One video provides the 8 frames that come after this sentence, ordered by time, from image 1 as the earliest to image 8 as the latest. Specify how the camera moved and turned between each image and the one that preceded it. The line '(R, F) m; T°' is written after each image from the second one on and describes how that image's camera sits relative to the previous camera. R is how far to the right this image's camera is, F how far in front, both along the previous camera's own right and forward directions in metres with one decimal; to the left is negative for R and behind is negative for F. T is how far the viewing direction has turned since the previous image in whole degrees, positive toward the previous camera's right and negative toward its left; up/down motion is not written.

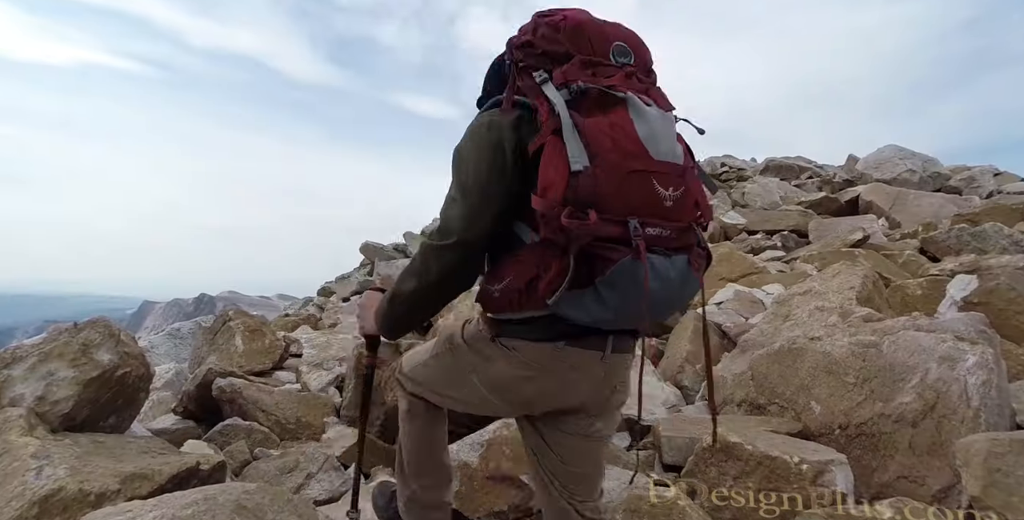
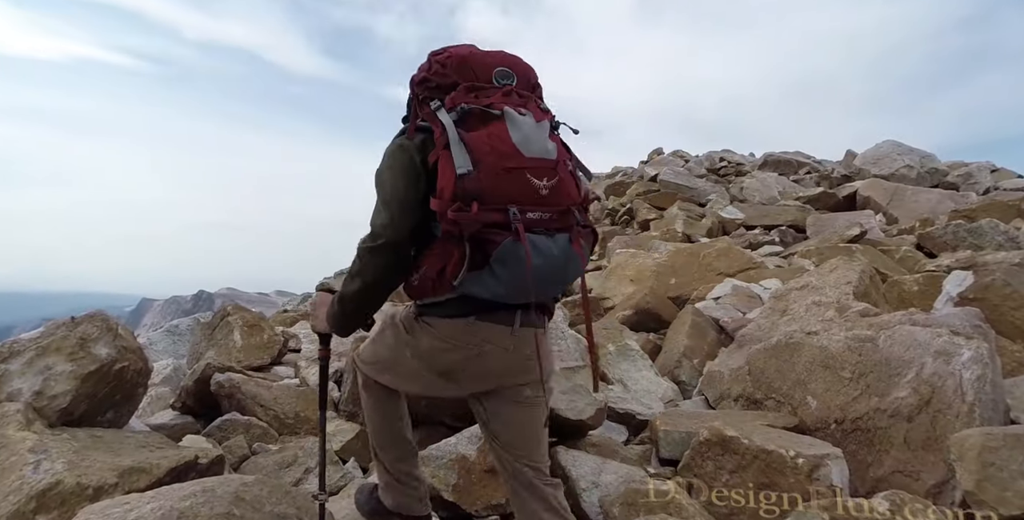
(0.0, 0.0) m; 0°
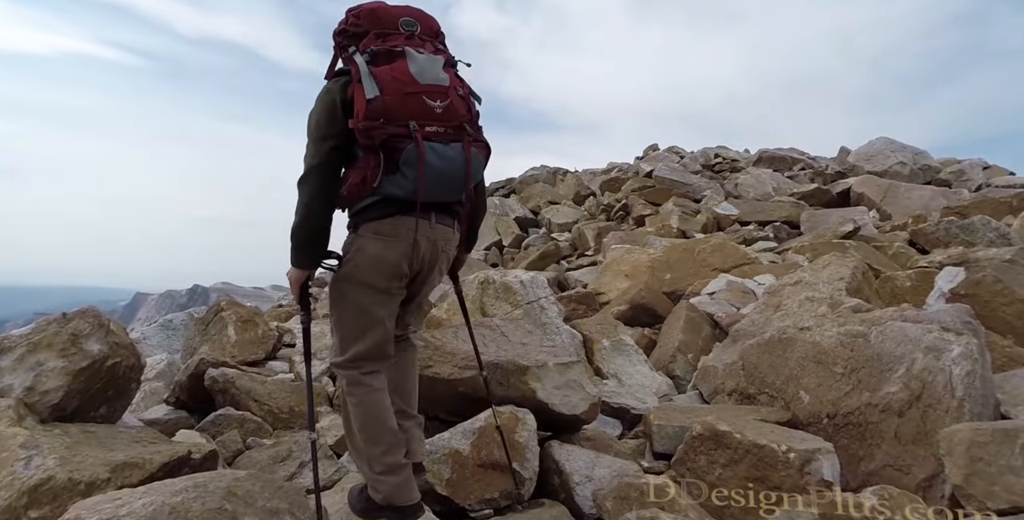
(0.0, 0.0) m; 0°
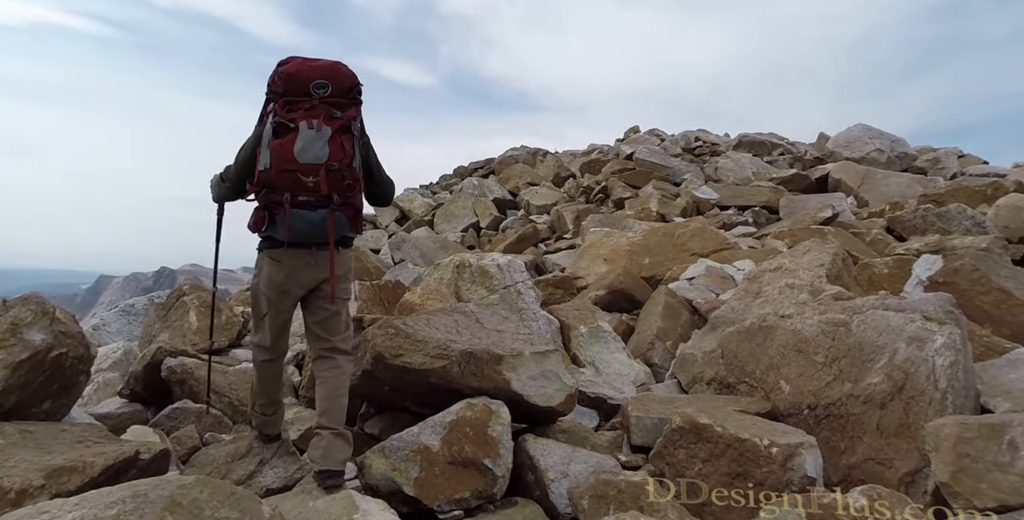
(0.0, +0.2) m; +2°
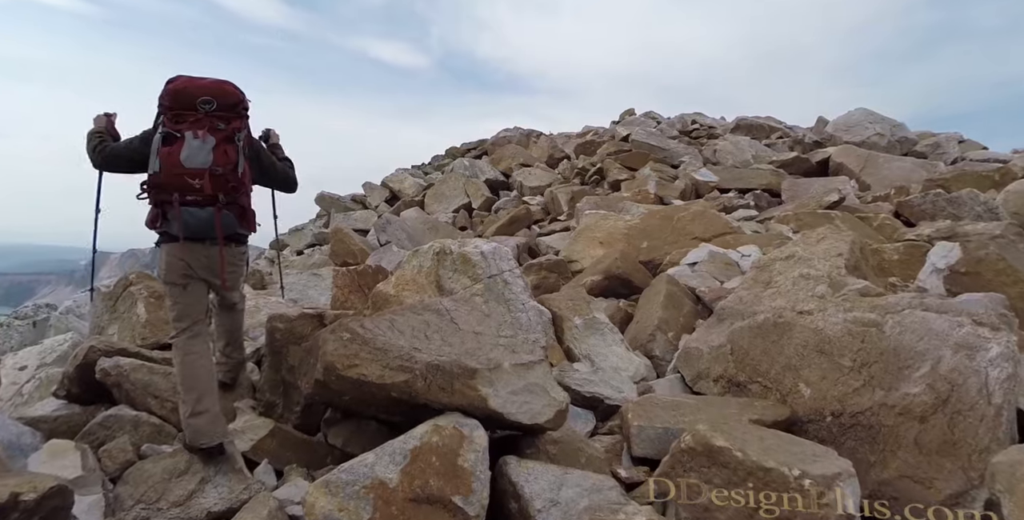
(0.0, +0.4) m; +1°
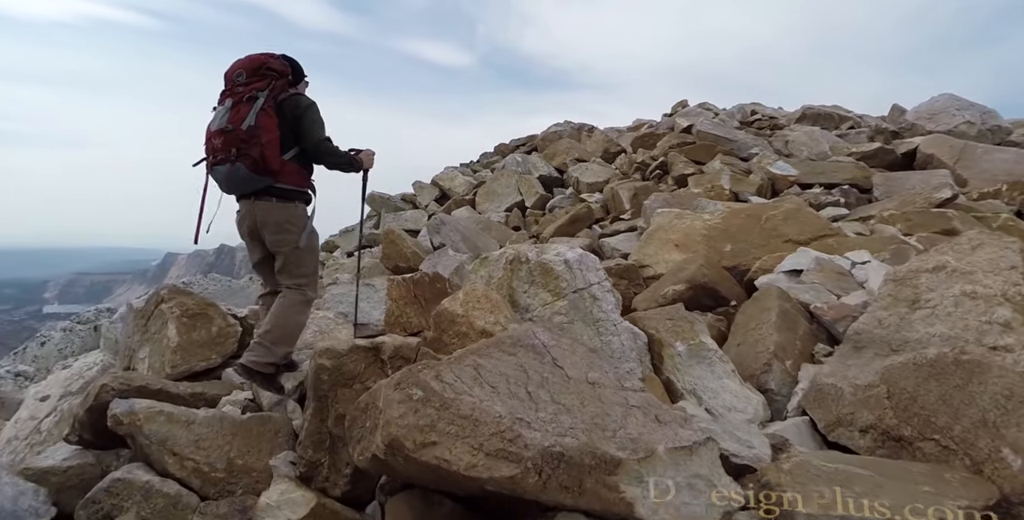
(-0.3, +0.7) m; -5°
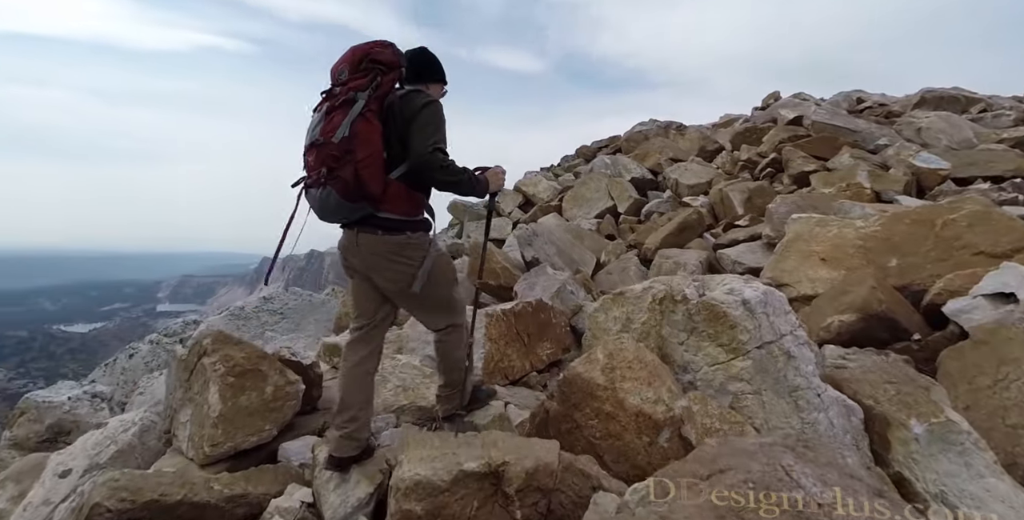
(-0.4, +1.0) m; -7°
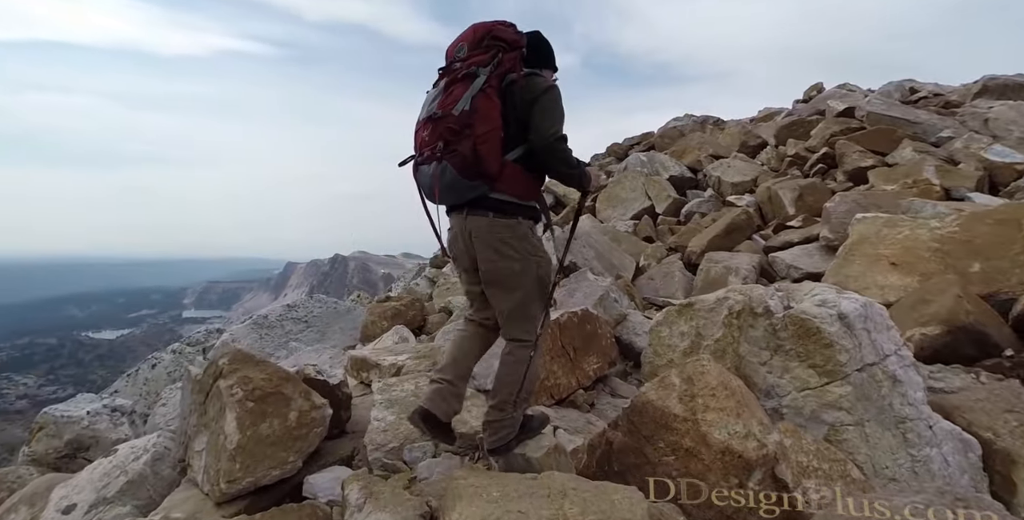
(-0.2, +0.4) m; -2°
